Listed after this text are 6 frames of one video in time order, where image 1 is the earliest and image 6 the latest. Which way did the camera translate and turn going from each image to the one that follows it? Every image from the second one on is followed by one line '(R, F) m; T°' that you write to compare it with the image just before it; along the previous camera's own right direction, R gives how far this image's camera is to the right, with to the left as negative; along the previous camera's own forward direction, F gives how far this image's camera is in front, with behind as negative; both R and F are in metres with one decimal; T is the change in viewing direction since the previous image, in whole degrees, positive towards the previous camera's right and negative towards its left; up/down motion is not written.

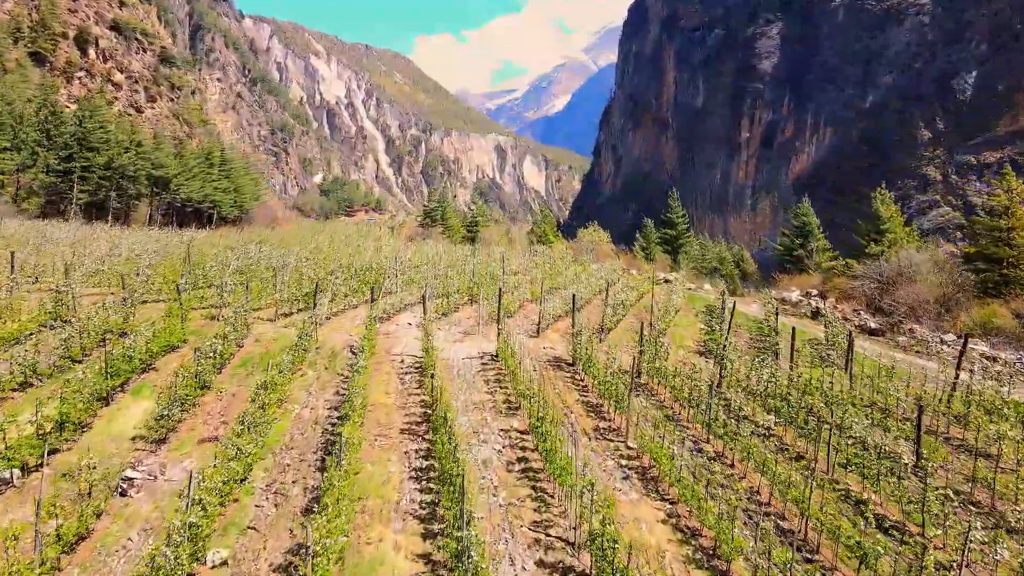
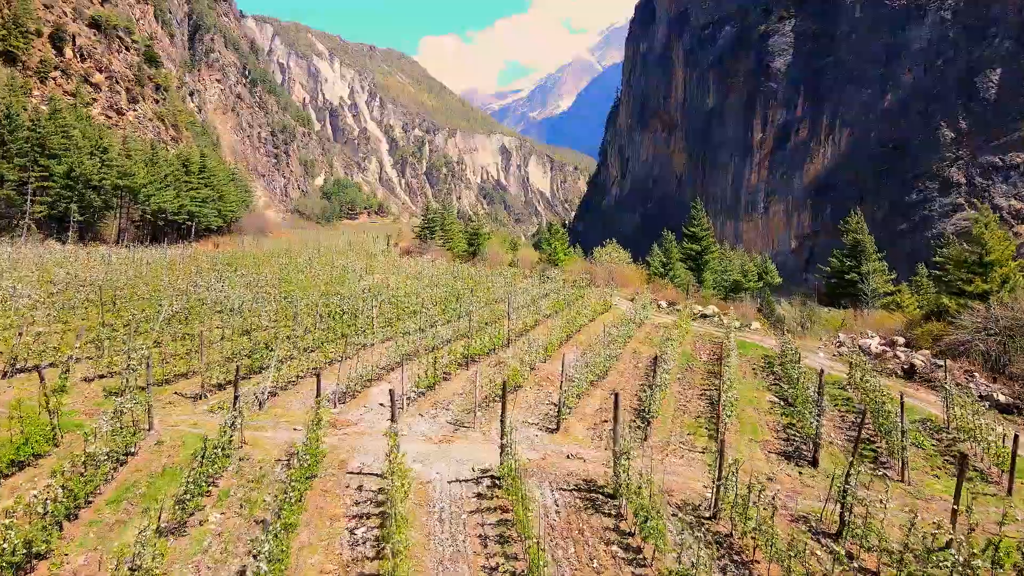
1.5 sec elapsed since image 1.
(-0.1, +5.1) m; 0°
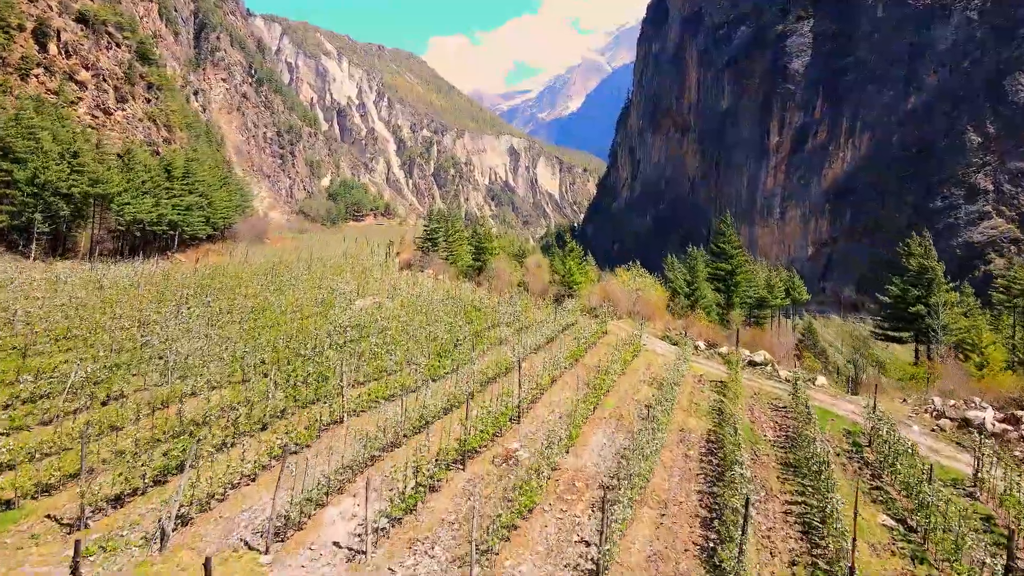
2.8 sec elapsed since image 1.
(-0.1, +4.3) m; -1°
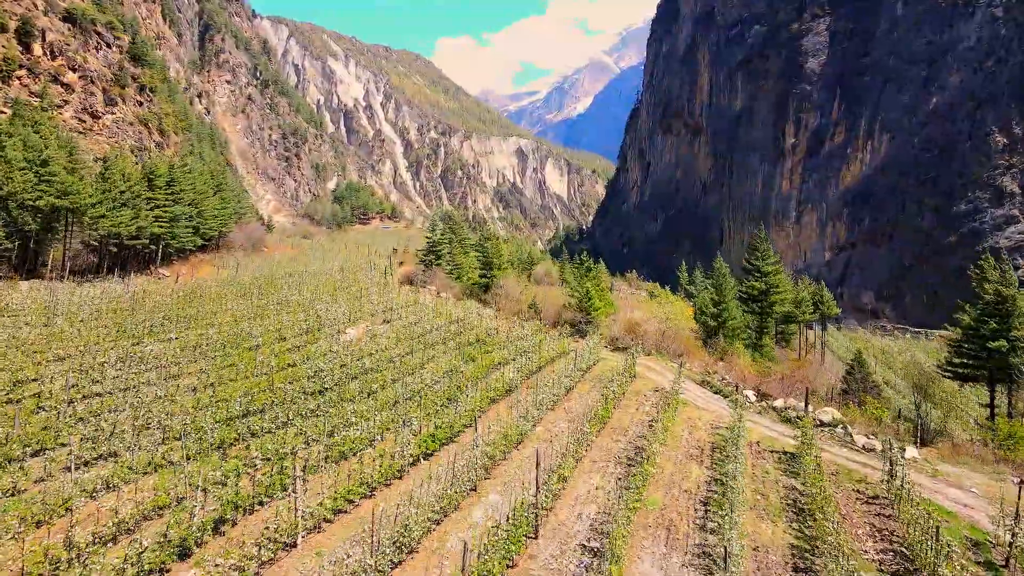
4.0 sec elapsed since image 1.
(-0.1, +3.8) m; -1°
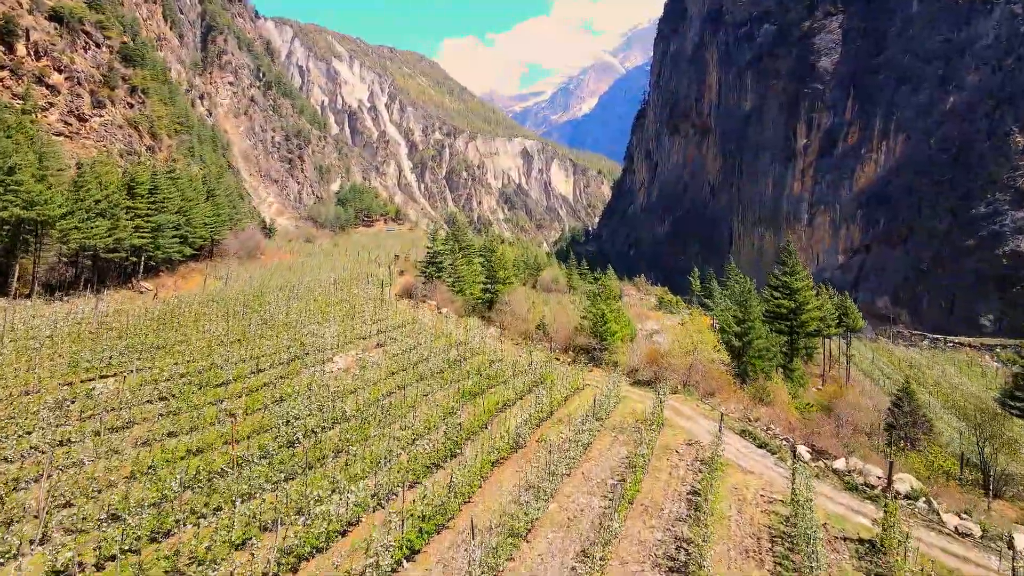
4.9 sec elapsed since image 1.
(0.0, +3.1) m; 0°
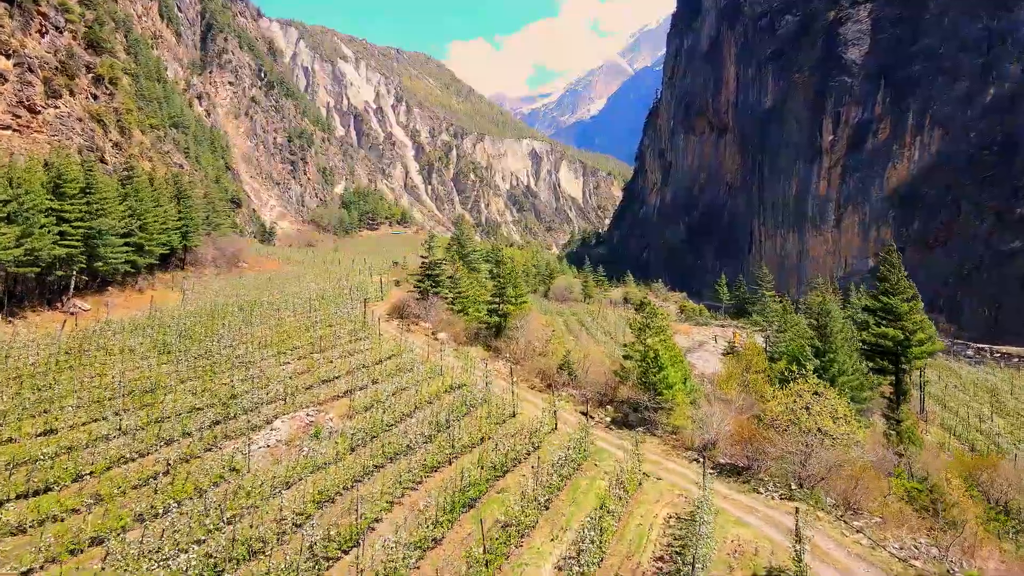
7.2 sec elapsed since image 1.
(-0.2, +8.1) m; -1°
